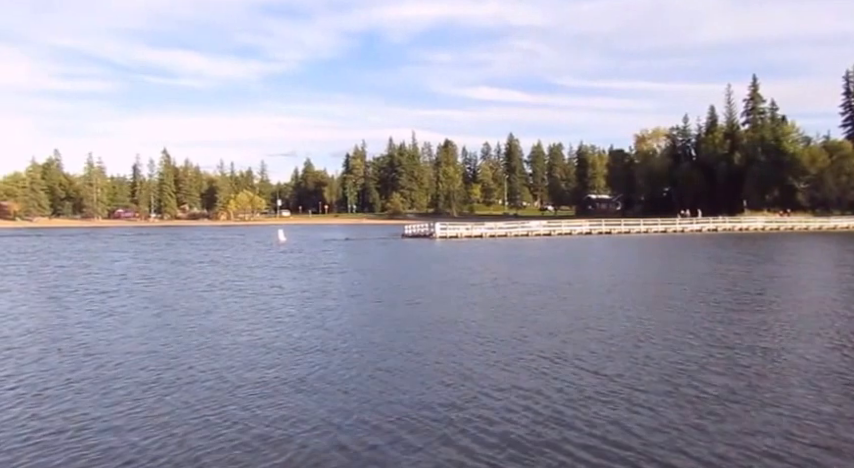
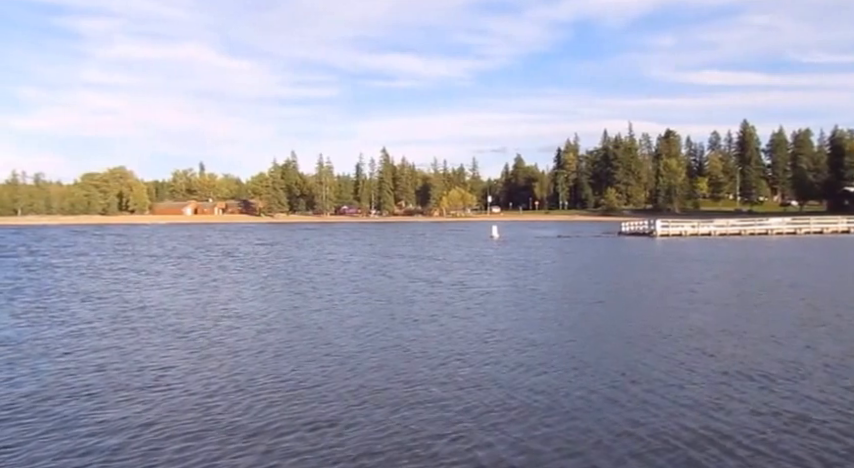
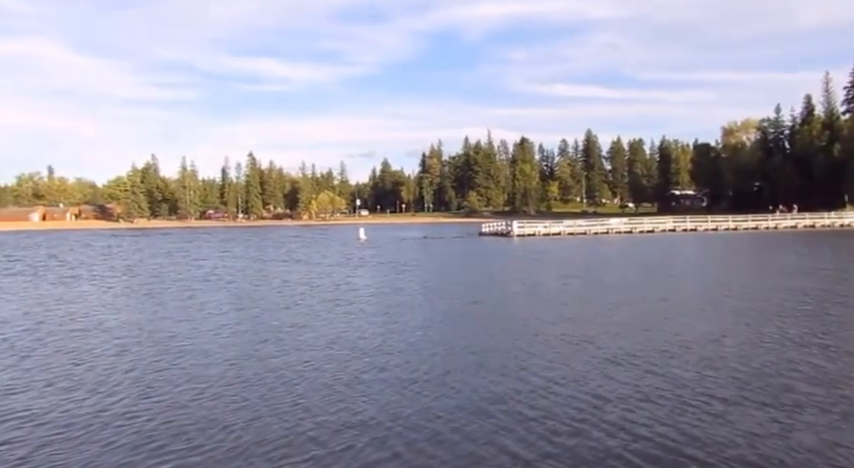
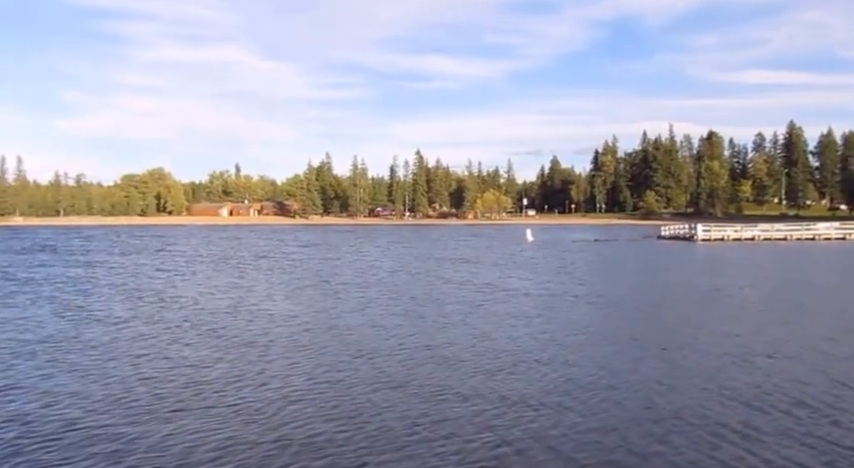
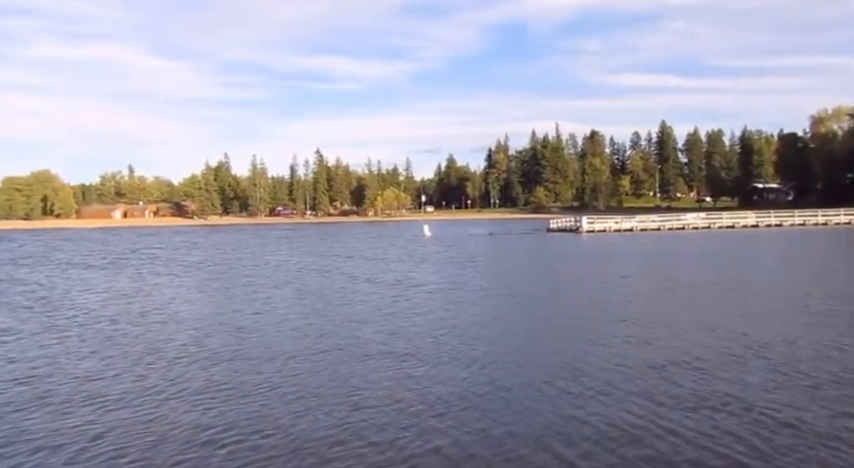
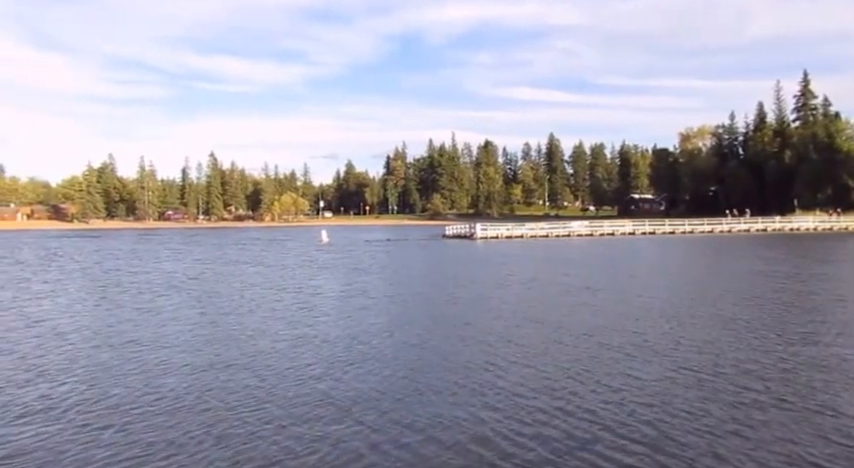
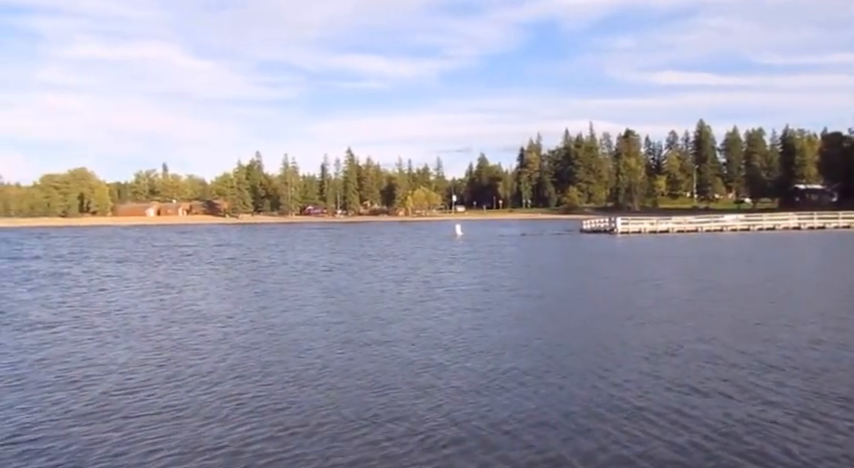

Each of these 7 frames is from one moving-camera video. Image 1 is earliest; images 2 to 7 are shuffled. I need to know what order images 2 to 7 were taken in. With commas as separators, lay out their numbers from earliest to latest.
6, 3, 5, 7, 2, 4
